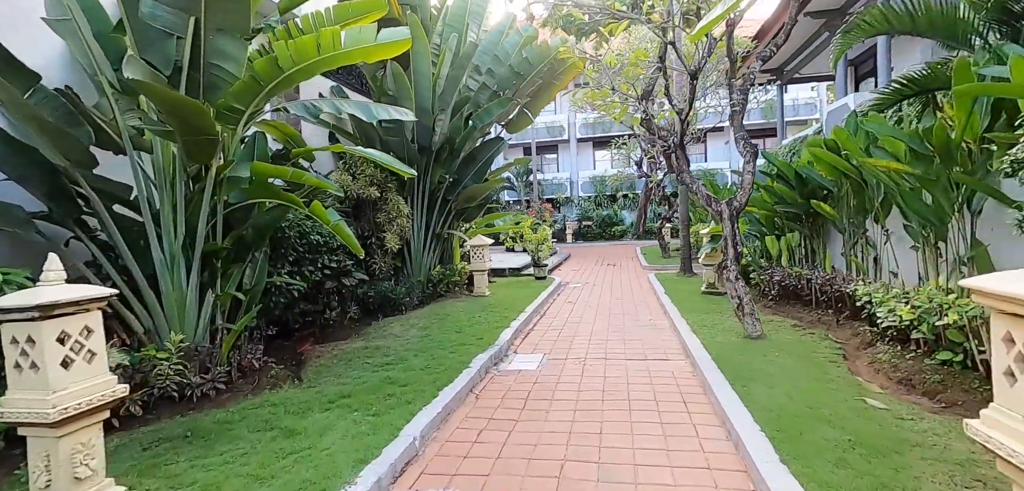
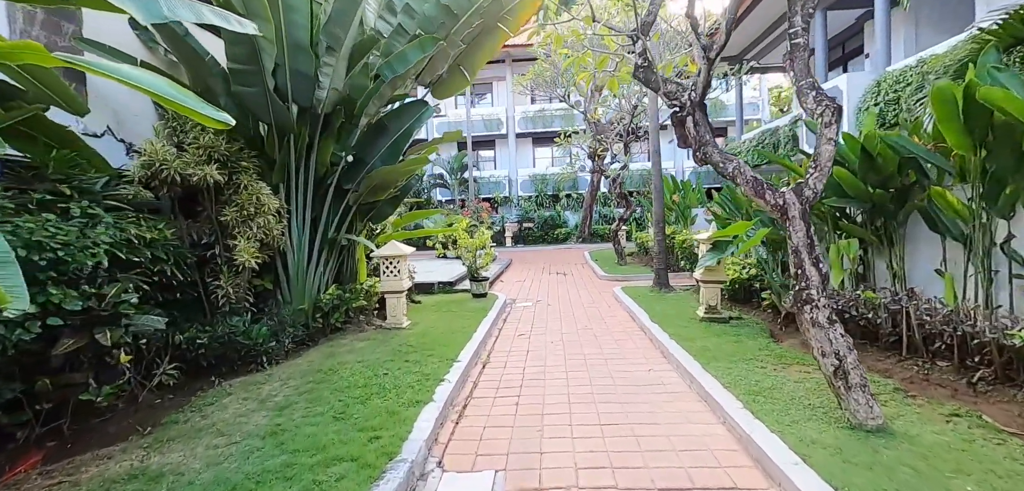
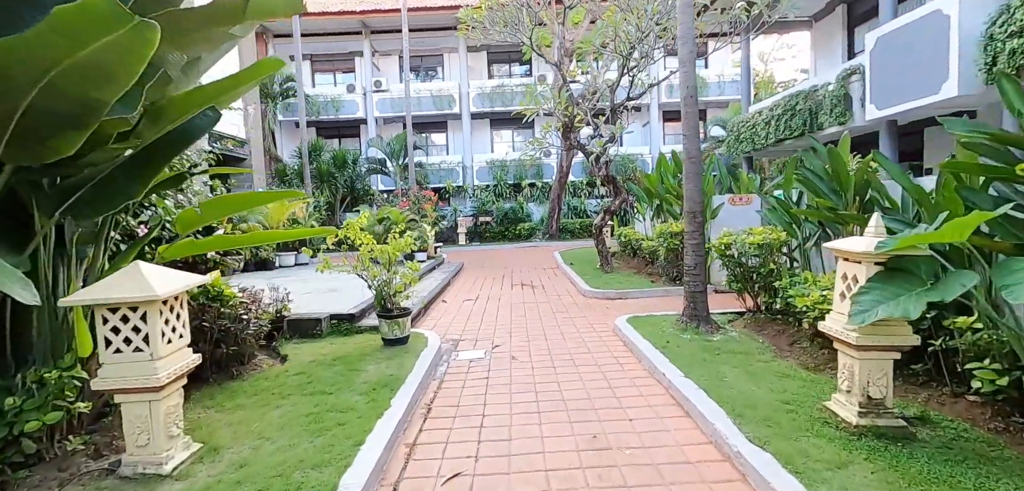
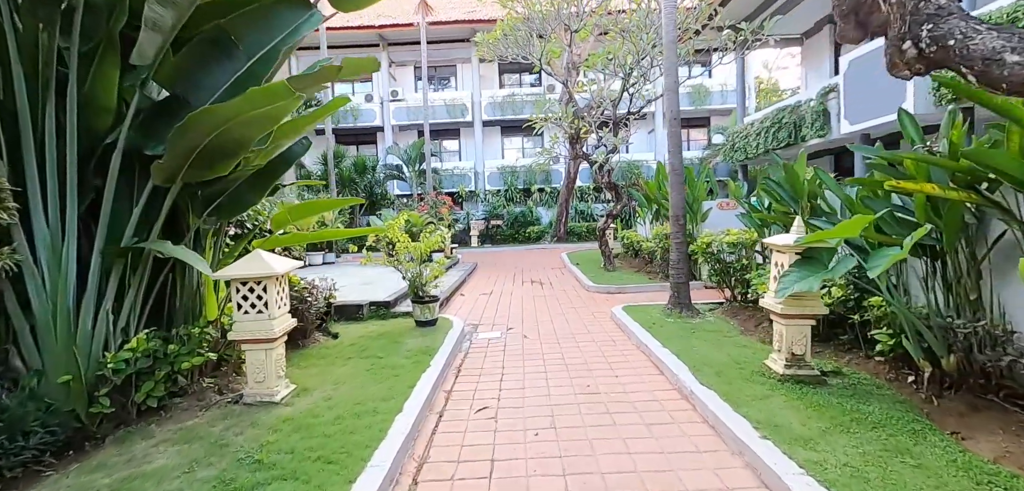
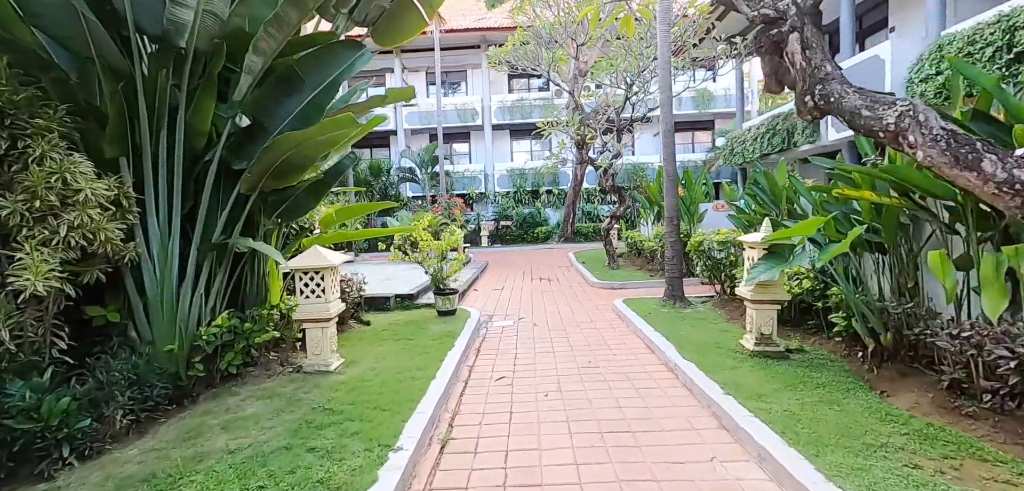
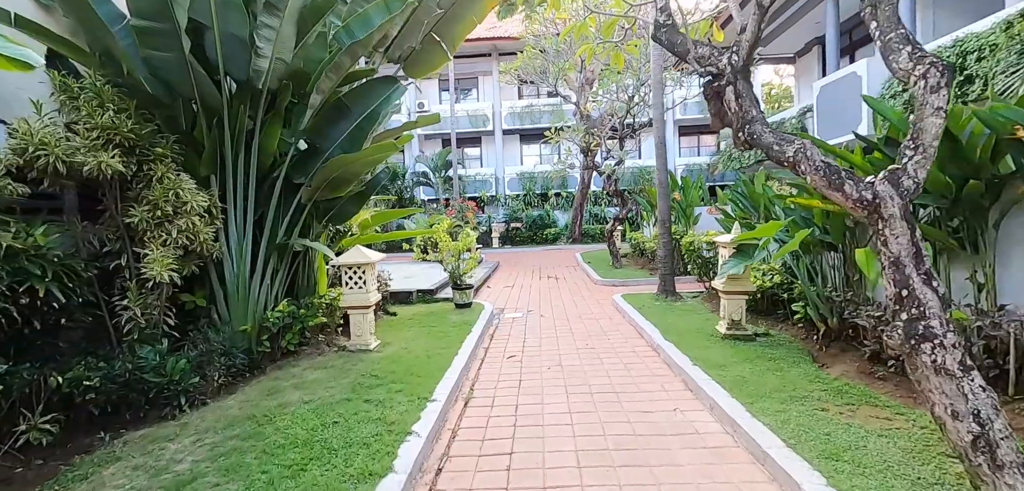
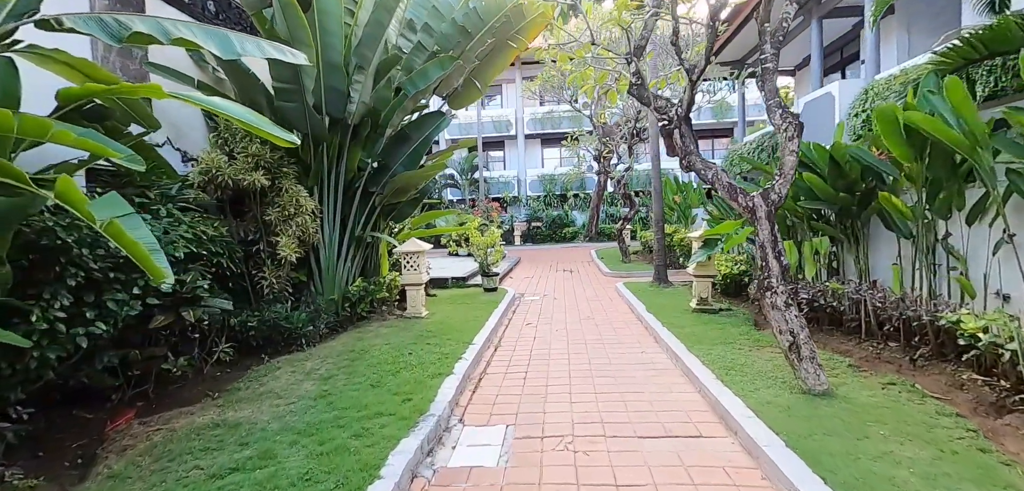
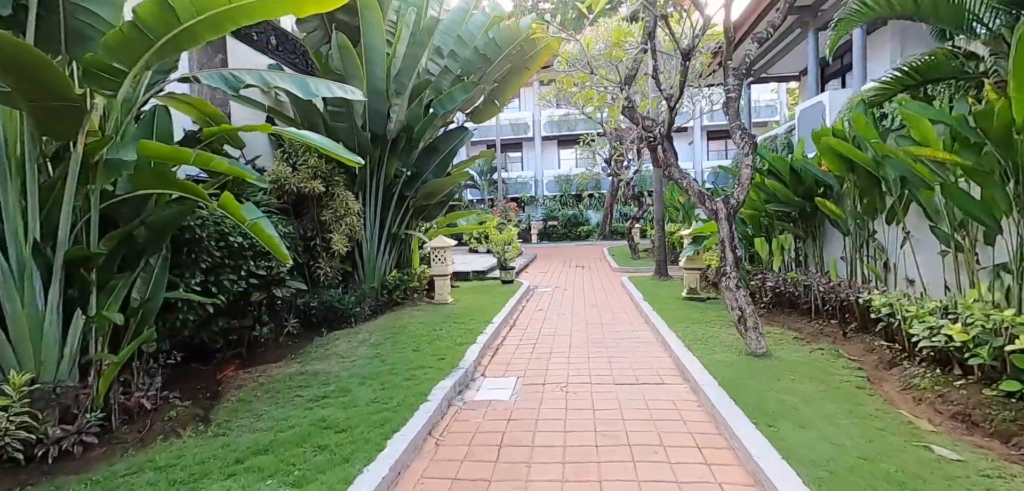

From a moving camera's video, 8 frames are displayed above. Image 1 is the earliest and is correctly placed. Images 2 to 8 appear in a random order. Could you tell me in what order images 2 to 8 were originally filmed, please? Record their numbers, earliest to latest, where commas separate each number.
8, 7, 2, 6, 5, 4, 3
